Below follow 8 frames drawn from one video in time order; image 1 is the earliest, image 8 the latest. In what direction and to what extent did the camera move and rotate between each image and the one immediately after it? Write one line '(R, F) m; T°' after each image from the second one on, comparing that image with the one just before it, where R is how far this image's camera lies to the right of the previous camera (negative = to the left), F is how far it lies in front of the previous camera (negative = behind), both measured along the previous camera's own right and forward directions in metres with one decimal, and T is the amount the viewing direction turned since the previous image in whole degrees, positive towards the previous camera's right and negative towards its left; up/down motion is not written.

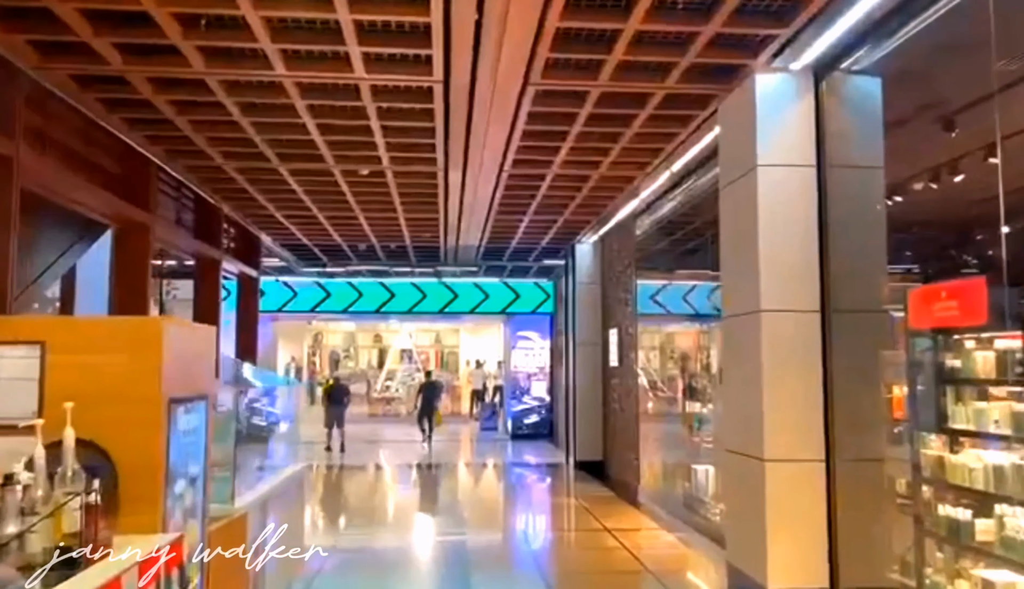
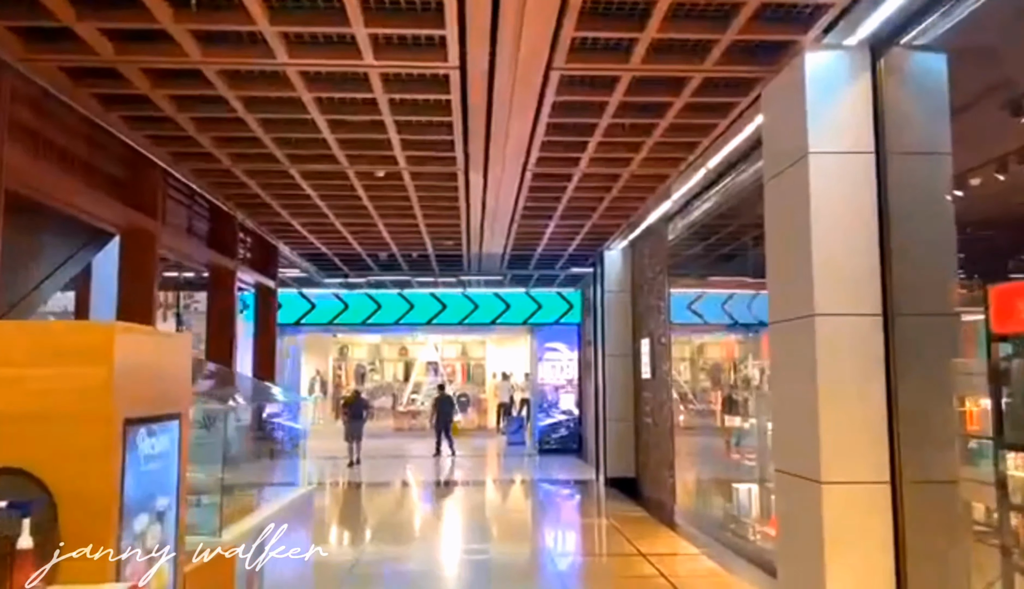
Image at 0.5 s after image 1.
(0.0, +0.4) m; -2°
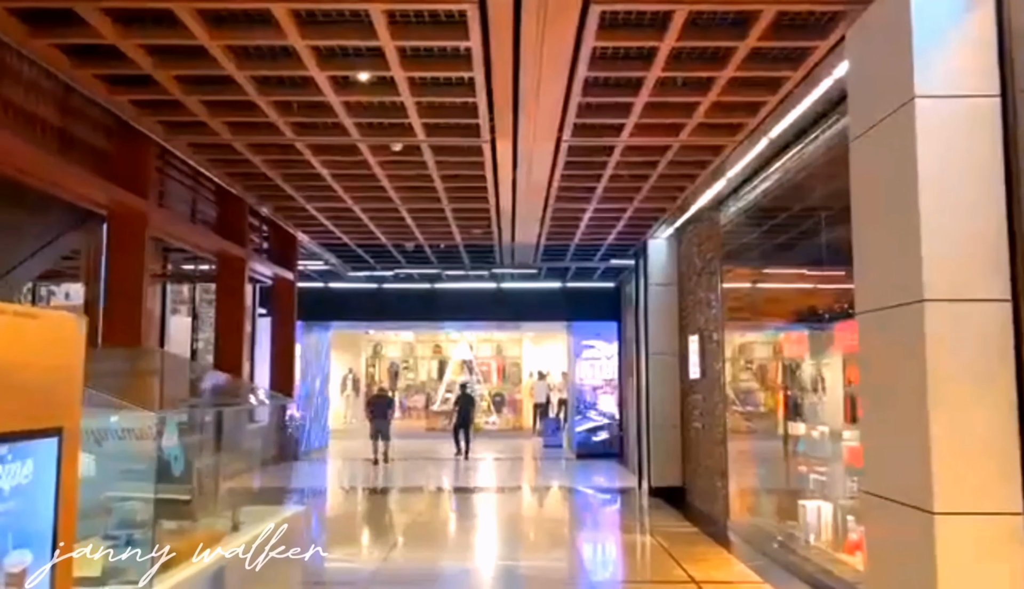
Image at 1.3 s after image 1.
(0.0, +0.8) m; -3°
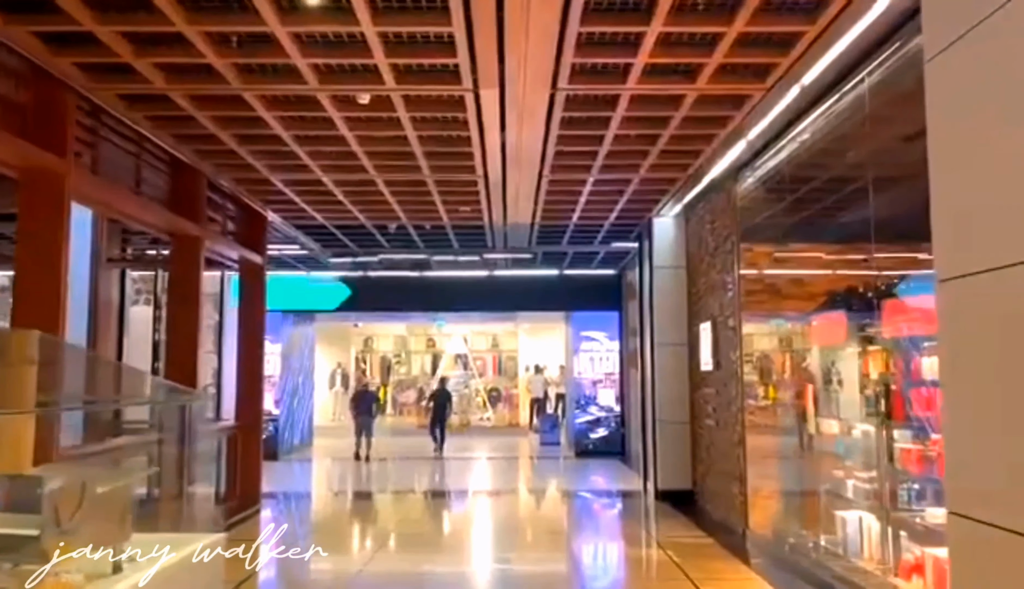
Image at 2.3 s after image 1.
(+0.1, +0.9) m; 0°
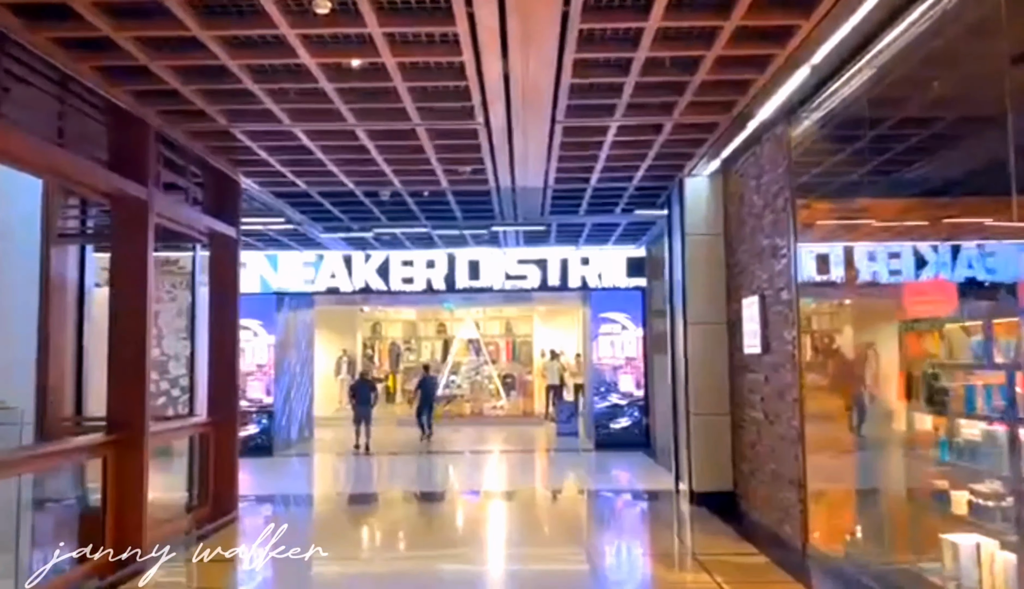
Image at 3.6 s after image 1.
(0.0, +1.2) m; -1°
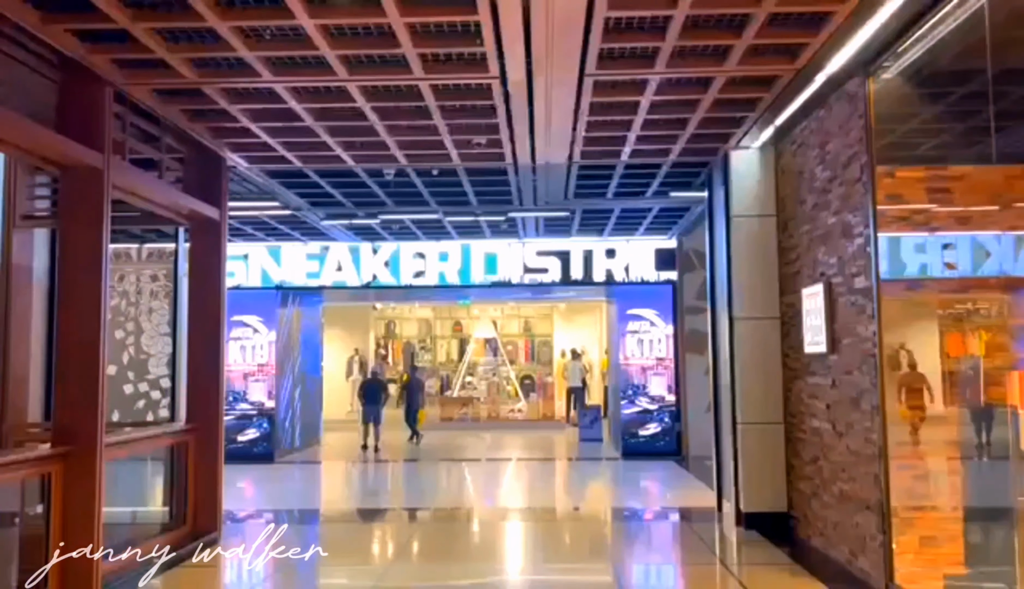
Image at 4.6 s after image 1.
(0.0, +0.9) m; -1°
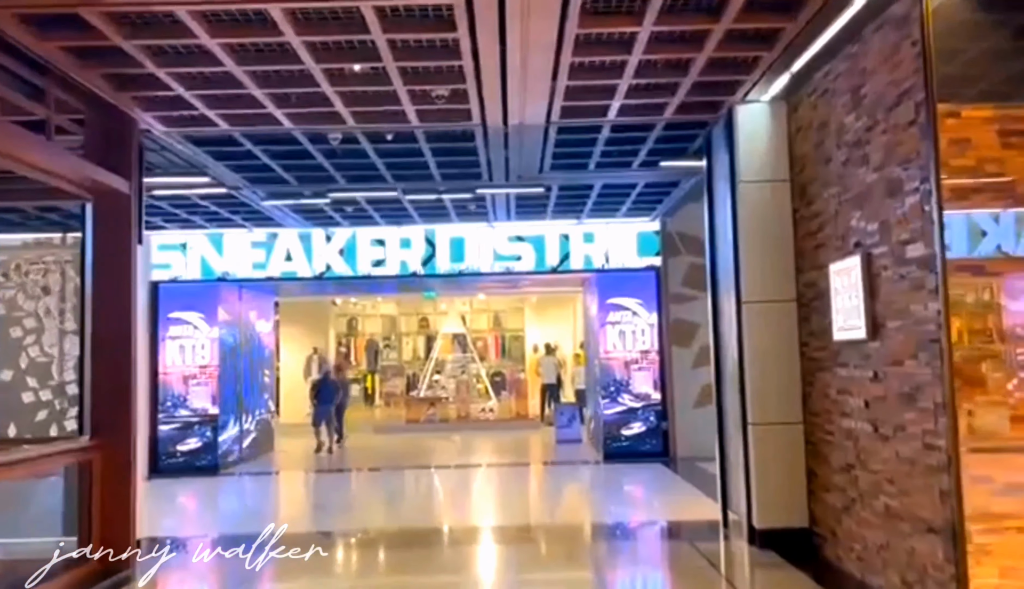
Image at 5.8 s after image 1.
(0.0, +1.0) m; +2°
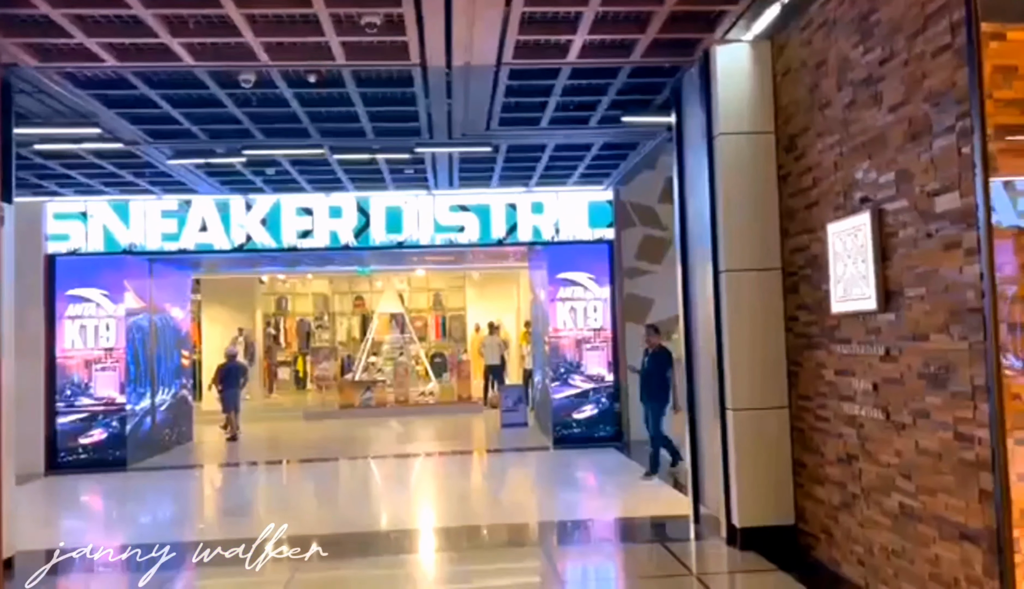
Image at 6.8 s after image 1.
(0.0, +0.8) m; +4°
